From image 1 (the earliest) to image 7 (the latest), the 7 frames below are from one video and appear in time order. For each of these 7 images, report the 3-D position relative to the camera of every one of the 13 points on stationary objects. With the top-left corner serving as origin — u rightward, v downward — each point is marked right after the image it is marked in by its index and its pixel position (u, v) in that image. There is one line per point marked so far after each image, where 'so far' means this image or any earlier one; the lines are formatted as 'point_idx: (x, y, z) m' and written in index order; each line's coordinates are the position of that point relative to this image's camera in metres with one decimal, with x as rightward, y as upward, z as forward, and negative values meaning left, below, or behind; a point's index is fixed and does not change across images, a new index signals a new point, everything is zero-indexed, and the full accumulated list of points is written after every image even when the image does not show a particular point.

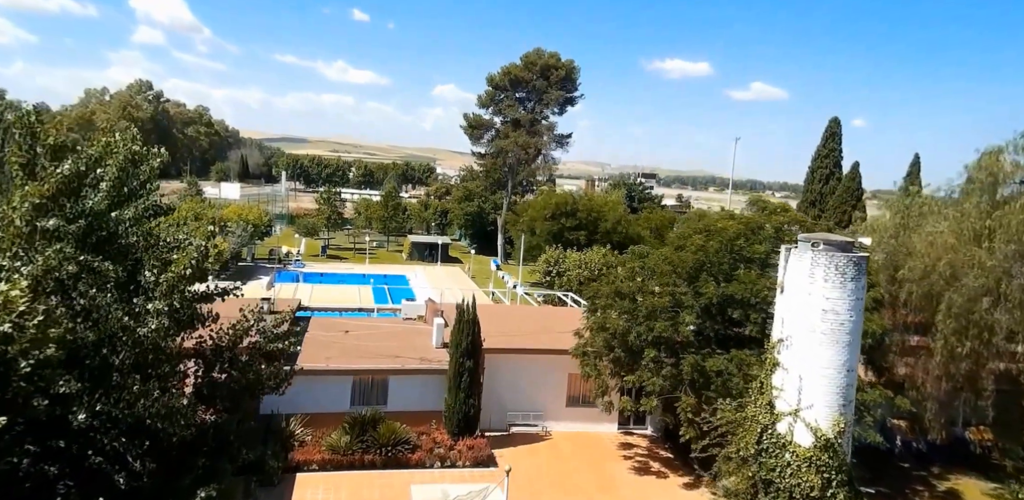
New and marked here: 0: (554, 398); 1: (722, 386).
0: (+0.9, -3.3, +14.5) m
1: (+3.6, -2.3, +11.2) m
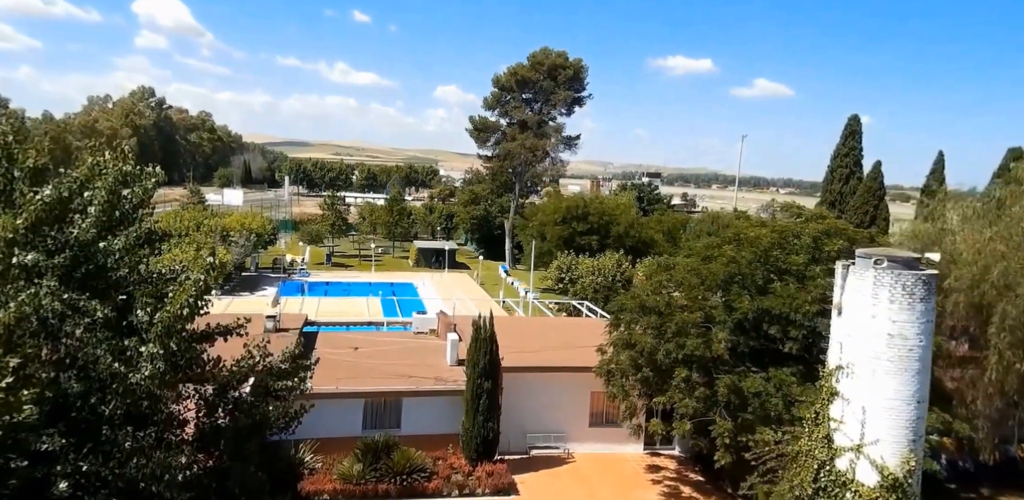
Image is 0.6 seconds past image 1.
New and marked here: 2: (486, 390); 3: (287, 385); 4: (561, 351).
0: (+1.3, -3.5, +13.7) m
1: (+4.0, -2.5, +10.5) m
2: (-0.5, -2.6, +12.2) m
3: (-2.3, -1.4, +6.6) m
4: (+1.2, -2.2, +14.5) m
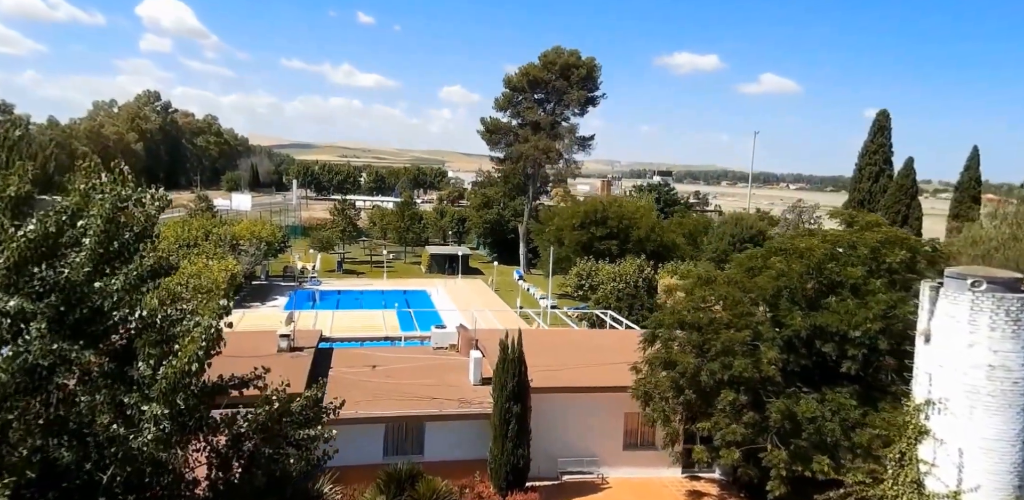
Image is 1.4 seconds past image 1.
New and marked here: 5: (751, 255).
0: (+1.9, -3.8, +12.9) m
1: (+4.5, -2.7, +9.7) m
2: (+0.1, -2.9, +11.5) m
3: (-1.8, -1.6, +5.8) m
4: (+1.7, -2.5, +13.7) m
5: (+4.4, -0.1, +12.0) m
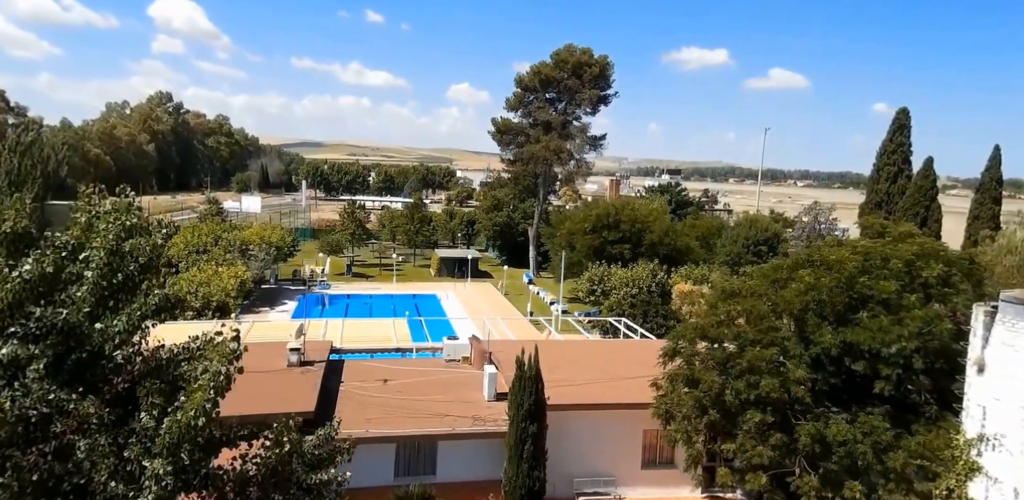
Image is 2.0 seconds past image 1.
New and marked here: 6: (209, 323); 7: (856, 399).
0: (+2.2, -4.0, +12.5) m
1: (+4.7, -2.9, +9.2) m
2: (+0.3, -3.1, +11.1) m
3: (-1.6, -1.9, +5.5) m
4: (+2.0, -2.7, +13.3) m
5: (+4.6, -0.3, +11.5) m
6: (-9.0, -2.2, +19.5) m
7: (+5.3, -2.3, +10.1) m
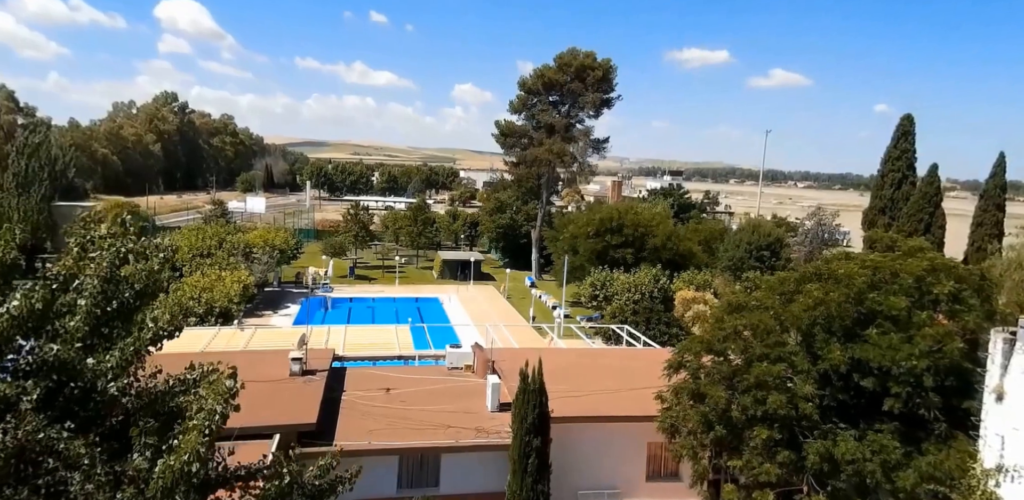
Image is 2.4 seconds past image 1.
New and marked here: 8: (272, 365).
0: (+2.3, -4.2, +12.4) m
1: (+4.8, -3.2, +9.1) m
2: (+0.4, -3.3, +11.0) m
3: (-1.6, -2.1, +5.4) m
4: (+2.1, -2.9, +13.2) m
5: (+4.7, -0.5, +11.4) m
6: (-8.9, -2.4, +19.4) m
7: (+5.4, -2.5, +10.0) m
8: (-5.5, -2.6, +15.1) m
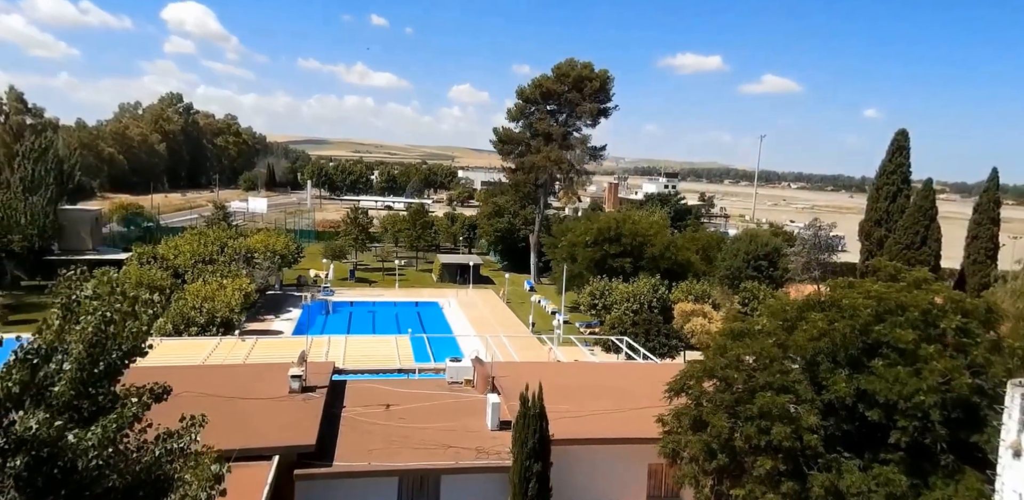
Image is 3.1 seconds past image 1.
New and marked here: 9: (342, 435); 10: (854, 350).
0: (+2.3, -4.6, +12.3) m
1: (+4.8, -3.6, +9.0) m
2: (+0.4, -3.7, +10.9) m
3: (-1.5, -2.4, +5.3) m
4: (+2.1, -3.3, +13.1) m
5: (+4.7, -0.9, +11.3) m
6: (-8.8, -2.6, +19.3) m
7: (+5.4, -3.0, +9.9) m
8: (-5.5, -3.0, +15.0) m
9: (-3.3, -3.6, +12.8) m
10: (+5.1, -1.5, +9.8) m
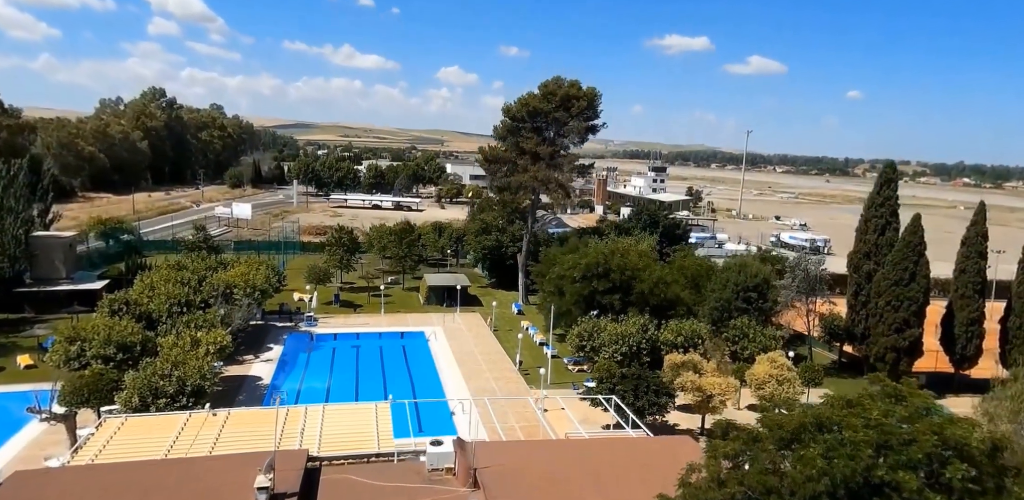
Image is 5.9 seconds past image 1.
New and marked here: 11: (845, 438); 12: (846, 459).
0: (+1.9, -6.5, +11.6) m
1: (+4.5, -5.5, +8.3) m
2: (+0.1, -5.6, +10.1) m
3: (-1.8, -4.5, +4.5) m
4: (+1.8, -5.2, +12.4) m
5: (+4.4, -2.8, +10.6) m
6: (-9.3, -4.7, +18.5) m
7: (+5.1, -4.8, +9.3) m
8: (-5.9, -5.0, +14.2) m
9: (-3.7, -5.6, +12.0) m
10: (+4.8, -3.4, +9.1) m
11: (+4.8, -2.7, +9.6) m
12: (+4.6, -2.9, +9.2) m
